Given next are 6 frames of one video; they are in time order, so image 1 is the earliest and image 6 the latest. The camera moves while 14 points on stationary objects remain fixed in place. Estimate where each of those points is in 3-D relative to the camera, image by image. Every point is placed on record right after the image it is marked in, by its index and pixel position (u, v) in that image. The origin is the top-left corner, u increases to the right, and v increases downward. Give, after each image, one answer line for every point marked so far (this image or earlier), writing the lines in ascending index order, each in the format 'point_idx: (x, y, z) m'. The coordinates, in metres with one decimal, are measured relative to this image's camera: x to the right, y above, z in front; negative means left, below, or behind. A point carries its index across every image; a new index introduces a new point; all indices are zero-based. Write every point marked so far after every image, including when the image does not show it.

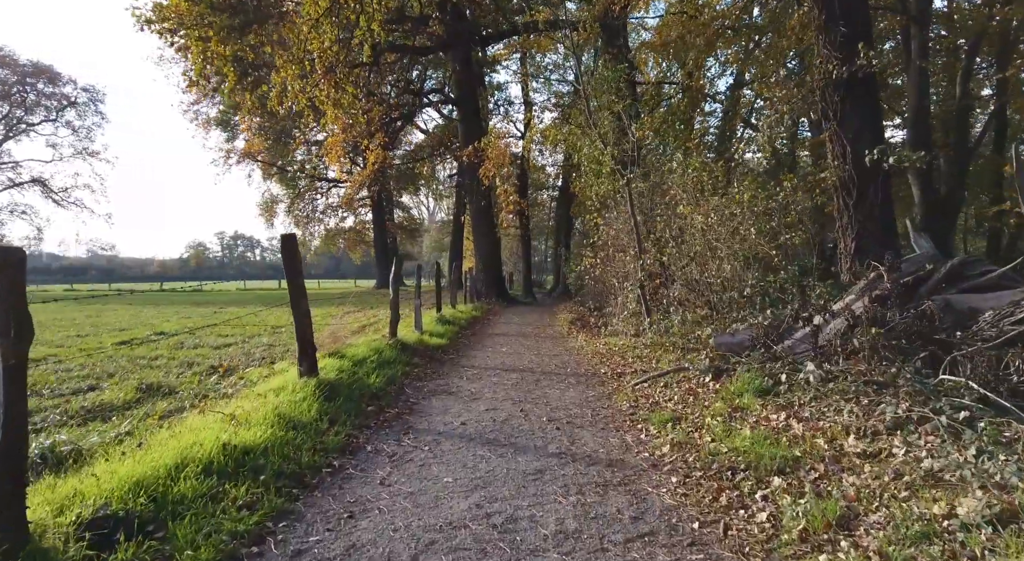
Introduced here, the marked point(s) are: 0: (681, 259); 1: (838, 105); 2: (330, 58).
0: (+2.7, +0.3, +9.8) m
1: (+5.2, +2.8, +9.7) m
2: (-3.5, +4.3, +11.6) m
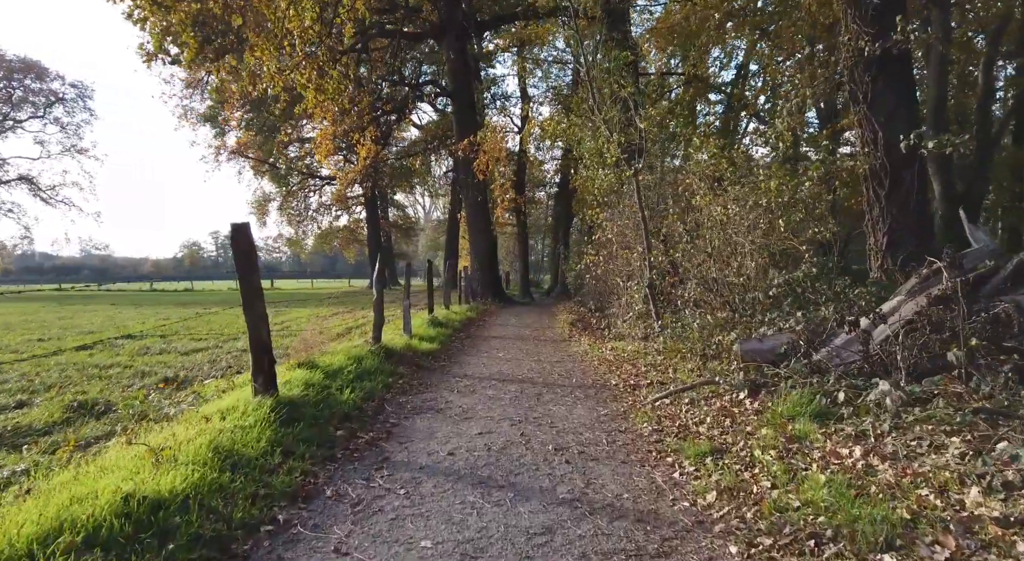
0: (+2.7, +0.4, +8.9) m
1: (+5.2, +2.8, +8.8) m
2: (-3.6, +4.3, +10.7) m
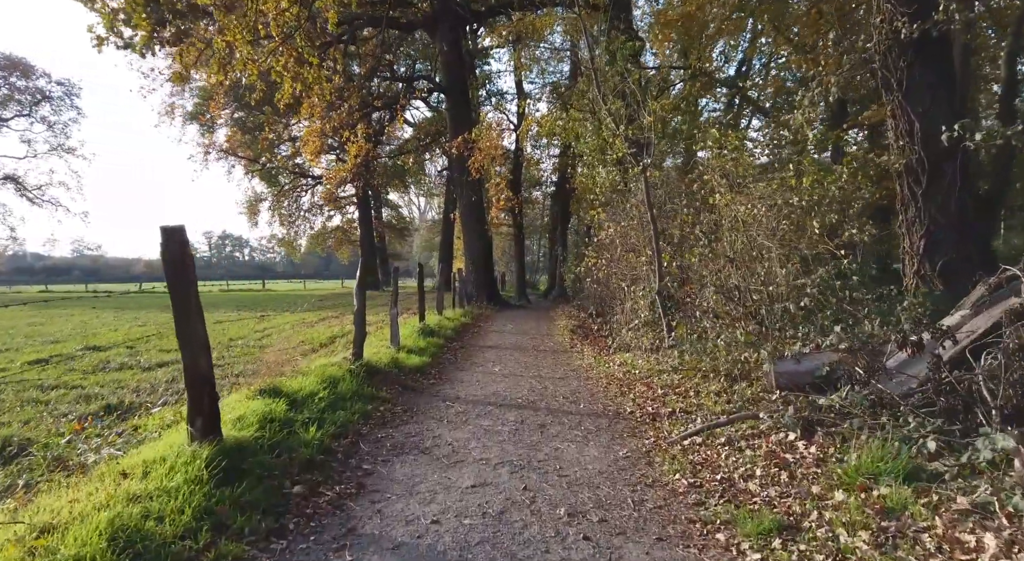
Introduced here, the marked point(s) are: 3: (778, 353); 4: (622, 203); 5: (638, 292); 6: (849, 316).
0: (+2.7, +0.3, +8.1) m
1: (+5.2, +2.7, +7.9) m
2: (-3.6, +4.2, +9.8) m
3: (+2.7, -0.7, +6.1) m
4: (+2.5, +1.7, +13.4) m
5: (+2.6, -0.2, +12.4) m
6: (+3.6, -0.4, +6.3) m
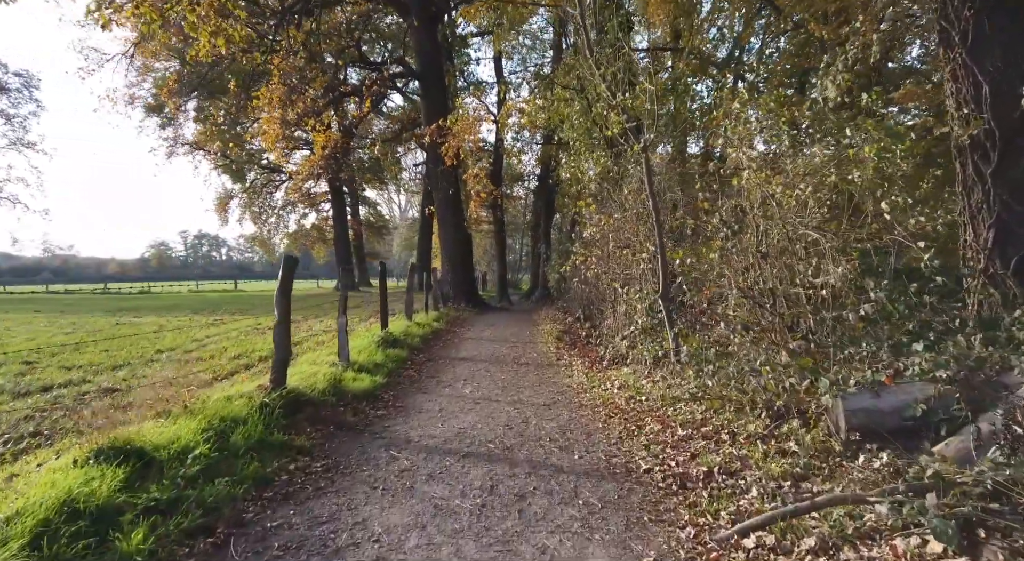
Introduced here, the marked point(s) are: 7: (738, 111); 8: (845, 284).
0: (+2.4, +0.2, +6.4) m
1: (+4.9, +2.7, +6.4) m
2: (-4.0, +4.2, +8.0) m
3: (+2.5, -0.8, +4.5) m
4: (+2.0, +1.7, +11.8) m
5: (+2.2, -0.2, +10.8) m
6: (+3.3, -0.4, +4.8) m
7: (+2.5, +1.8, +6.6) m
8: (+2.9, 0.0, +5.1) m
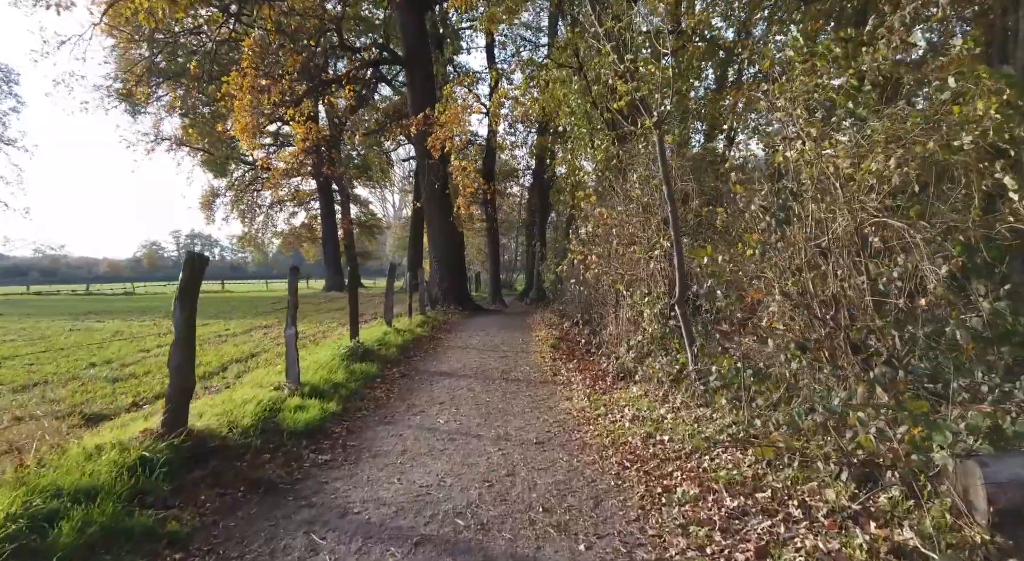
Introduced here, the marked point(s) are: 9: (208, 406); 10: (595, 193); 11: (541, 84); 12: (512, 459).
0: (+2.2, +0.2, +5.1) m
1: (+4.7, +2.7, +5.0) m
2: (-4.1, +4.2, +6.5) m
3: (+2.4, -0.8, +3.1) m
4: (+1.8, +1.7, +10.4) m
5: (+2.0, -0.3, +9.4) m
6: (+3.2, -0.4, +3.4) m
7: (+2.3, +1.8, +5.2) m
8: (+2.7, -0.1, +3.8) m
9: (-2.7, -1.1, +5.3) m
10: (+1.6, +1.7, +11.3) m
11: (+0.6, +4.5, +13.7) m
12: (0.0, -1.4, +4.7) m
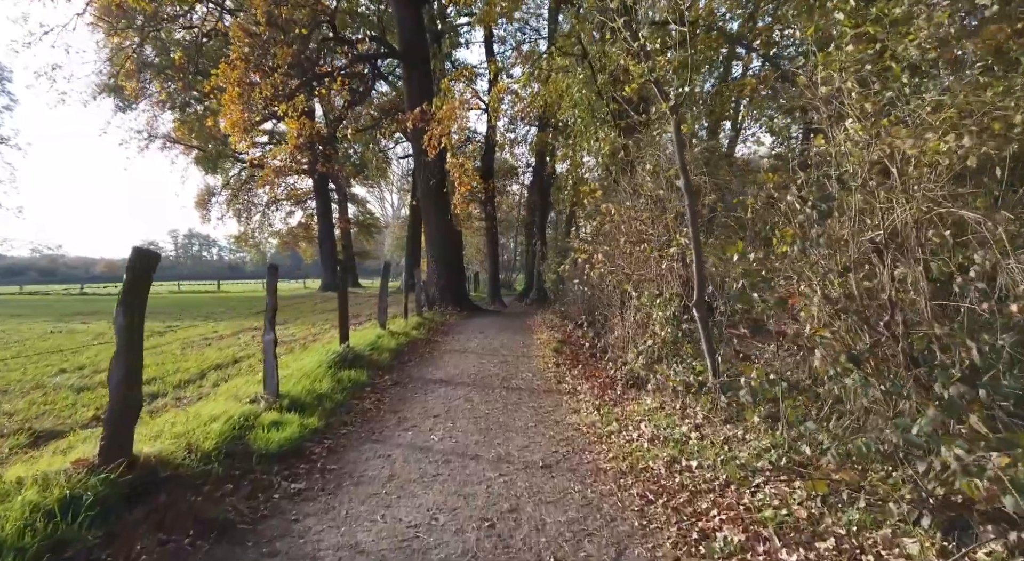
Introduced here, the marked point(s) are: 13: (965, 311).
0: (+2.3, +0.2, +4.4) m
1: (+4.7, +2.7, +4.4) m
2: (-4.1, +4.2, +5.9) m
3: (+2.4, -0.8, +2.5) m
4: (+1.8, +1.7, +9.8) m
5: (+2.0, -0.3, +8.8) m
6: (+3.2, -0.4, +2.8) m
7: (+2.4, +1.8, +4.6) m
8: (+2.7, -0.1, +3.1) m
9: (-2.6, -1.1, +4.6) m
10: (+1.6, +1.7, +10.6) m
11: (+0.6, +4.5, +13.0) m
12: (0.0, -1.4, +4.0) m
13: (+2.6, -0.2, +3.5) m
